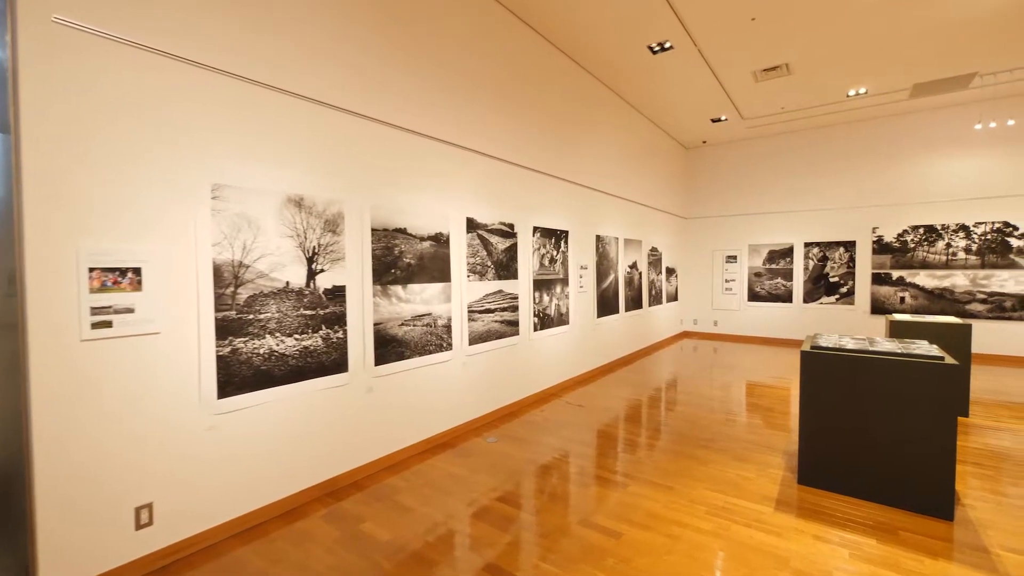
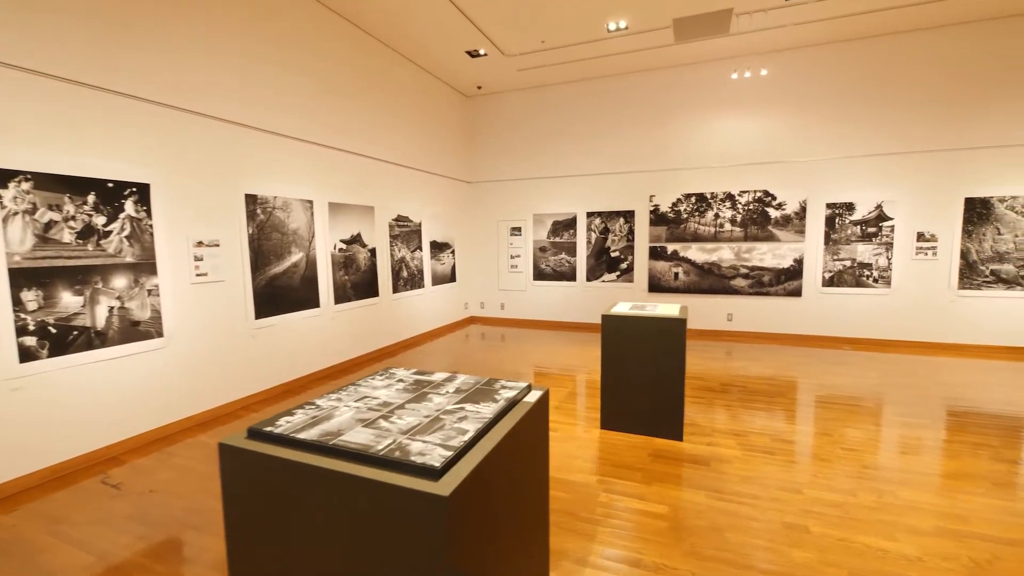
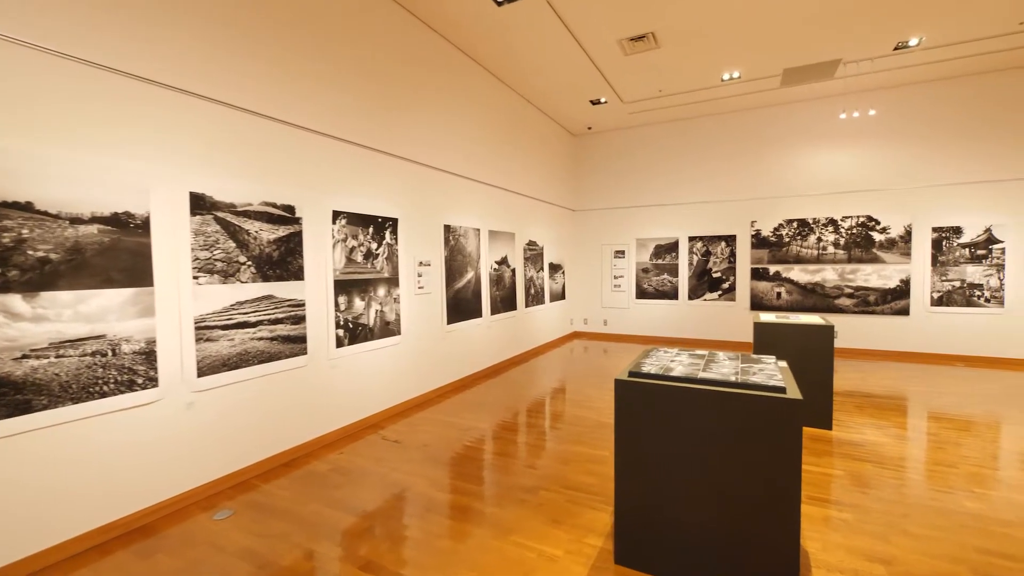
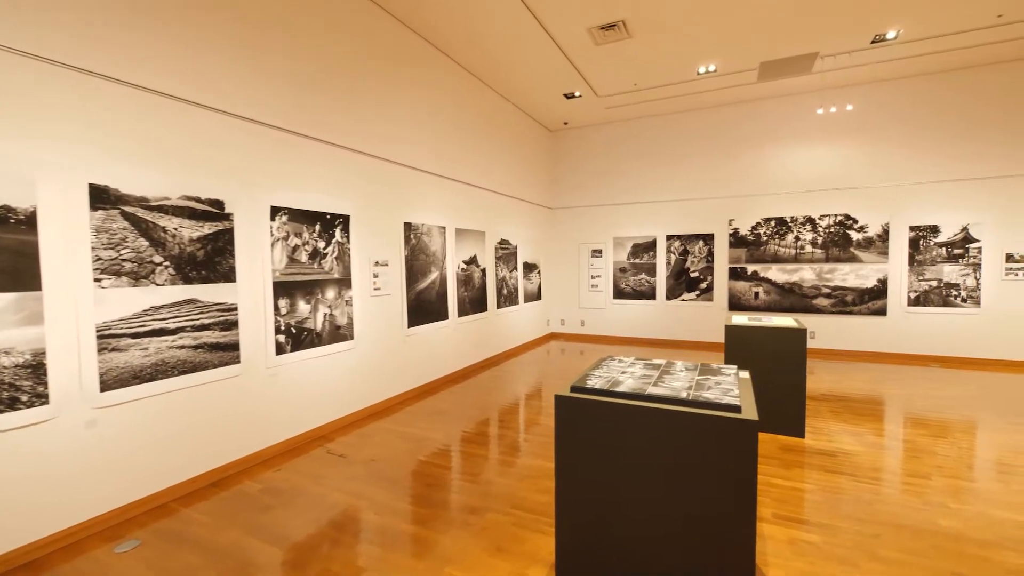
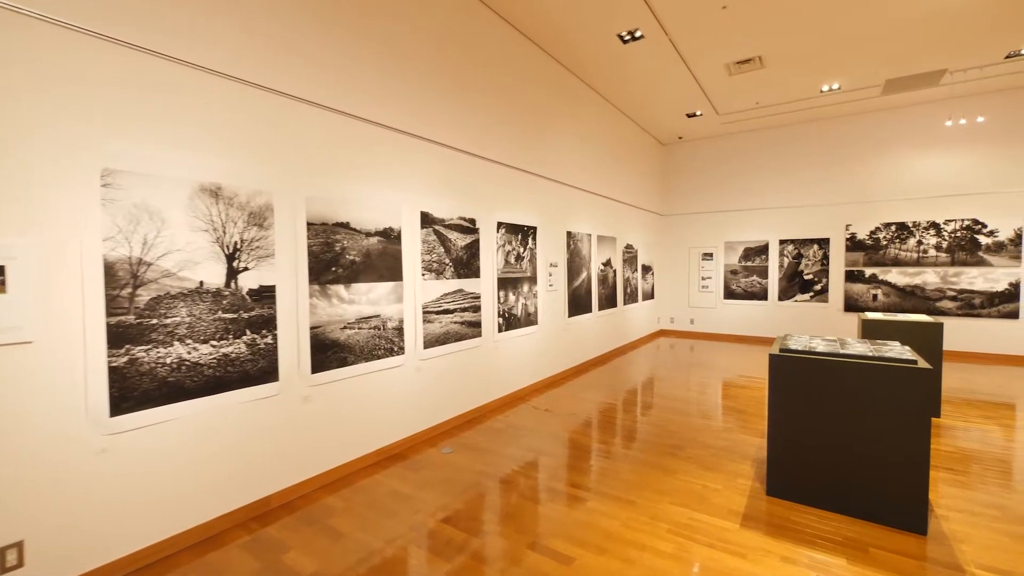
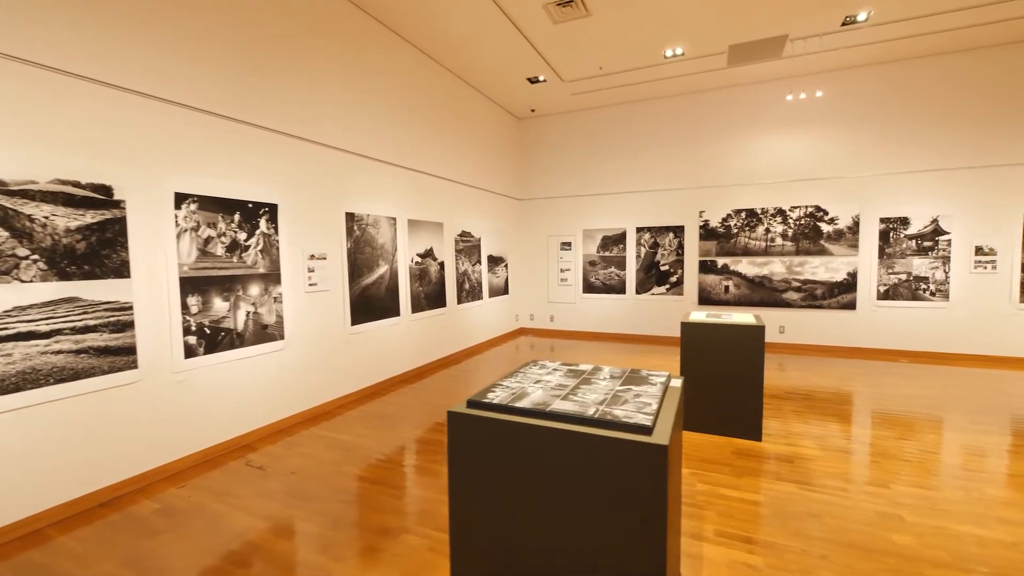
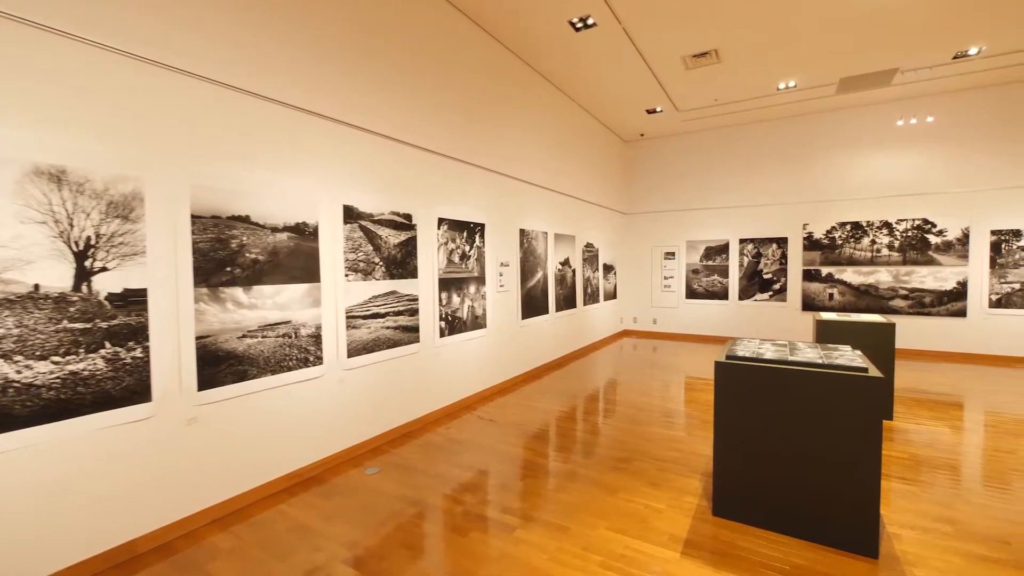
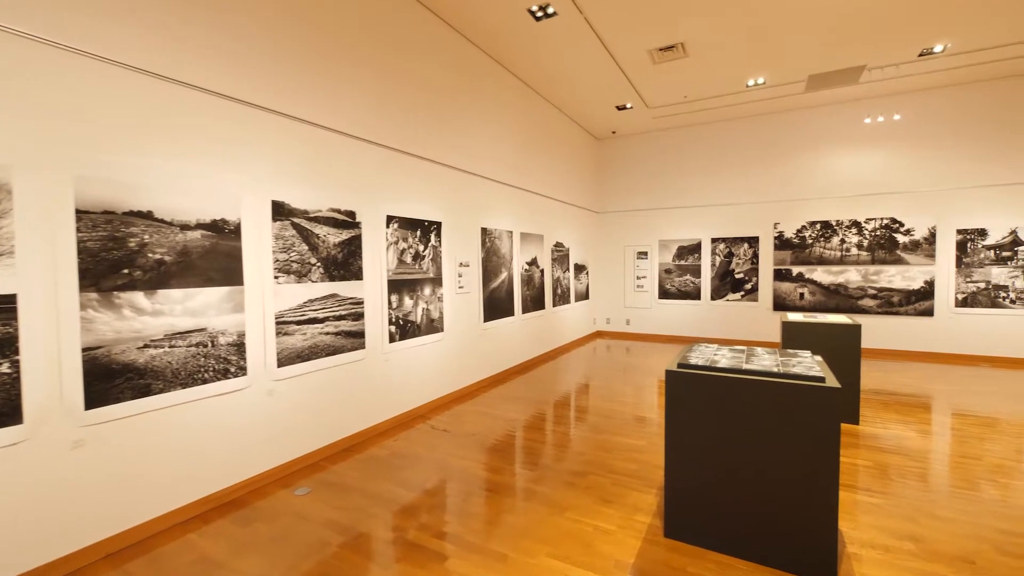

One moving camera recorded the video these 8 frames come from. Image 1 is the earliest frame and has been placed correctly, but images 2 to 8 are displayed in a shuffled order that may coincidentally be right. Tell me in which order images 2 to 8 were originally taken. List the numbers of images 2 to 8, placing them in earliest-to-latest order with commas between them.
5, 7, 8, 3, 4, 6, 2
